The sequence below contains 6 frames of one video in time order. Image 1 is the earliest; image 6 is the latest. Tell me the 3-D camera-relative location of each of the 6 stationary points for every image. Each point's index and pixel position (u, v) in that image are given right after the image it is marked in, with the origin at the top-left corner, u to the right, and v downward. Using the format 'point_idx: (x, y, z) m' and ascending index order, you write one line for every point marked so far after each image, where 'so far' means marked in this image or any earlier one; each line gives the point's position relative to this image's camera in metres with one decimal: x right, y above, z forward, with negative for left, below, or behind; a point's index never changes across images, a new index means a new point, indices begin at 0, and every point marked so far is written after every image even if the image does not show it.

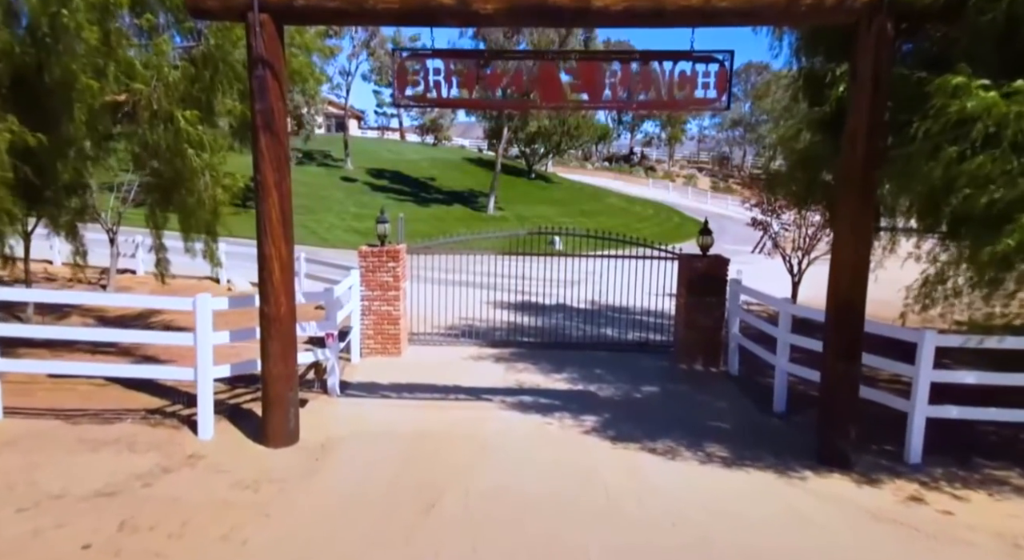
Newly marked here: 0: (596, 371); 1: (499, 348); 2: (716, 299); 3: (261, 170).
0: (+1.2, -1.3, +9.0) m
1: (-0.2, -1.1, +10.1) m
2: (+2.9, -0.3, +9.2) m
3: (-2.3, +1.0, +6.0) m
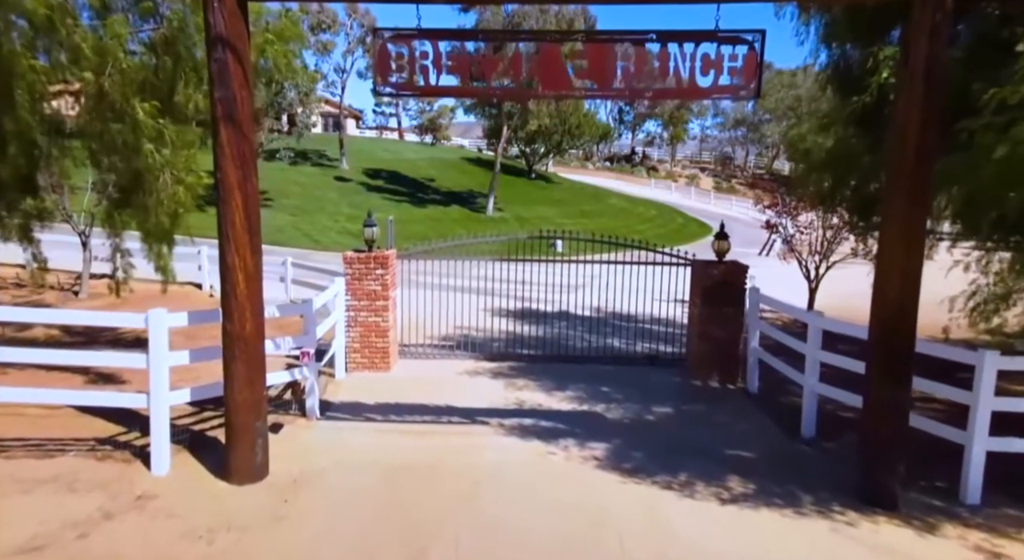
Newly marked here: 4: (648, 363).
0: (+1.1, -1.4, +8.2) m
1: (-0.2, -1.2, +9.4) m
2: (+2.9, -0.4, +8.4) m
3: (-2.3, +0.9, +5.2) m
4: (+1.9, -1.2, +9.3) m
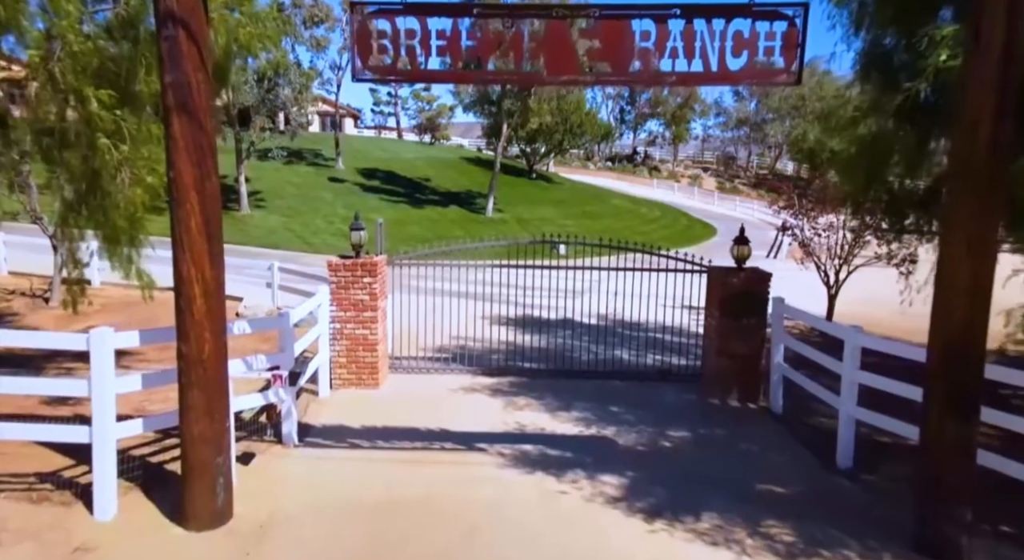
0: (+1.1, -1.5, +7.5) m
1: (-0.2, -1.3, +8.6) m
2: (+2.9, -0.5, +7.7) m
3: (-2.3, +0.8, +4.5) m
4: (+1.9, -1.3, +8.6) m
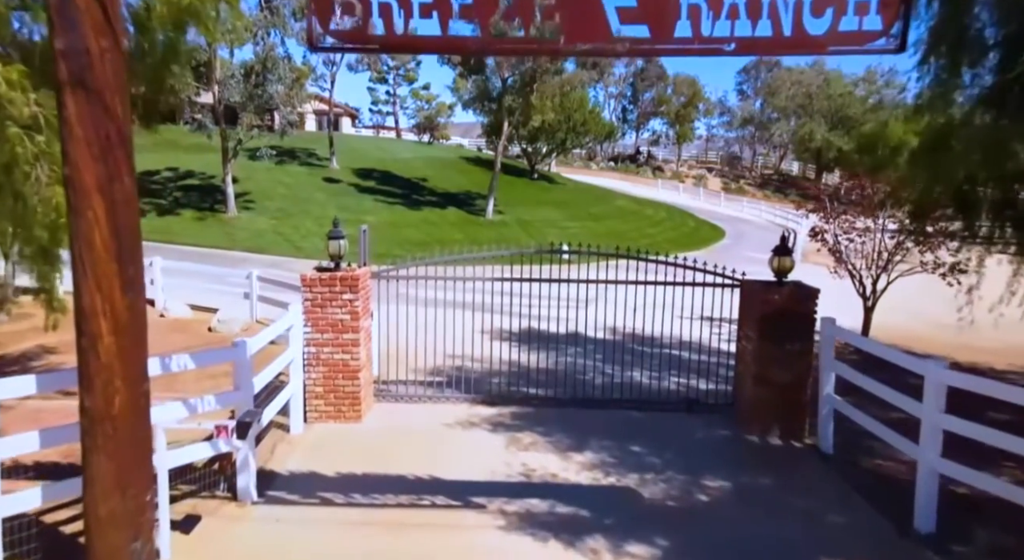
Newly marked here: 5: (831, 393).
0: (+1.2, -1.7, +6.4) m
1: (-0.2, -1.5, +7.5) m
2: (+2.9, -0.7, +6.6) m
3: (-2.3, +0.6, +3.4) m
4: (+2.0, -1.5, +7.5) m
5: (+3.1, -1.1, +6.4) m
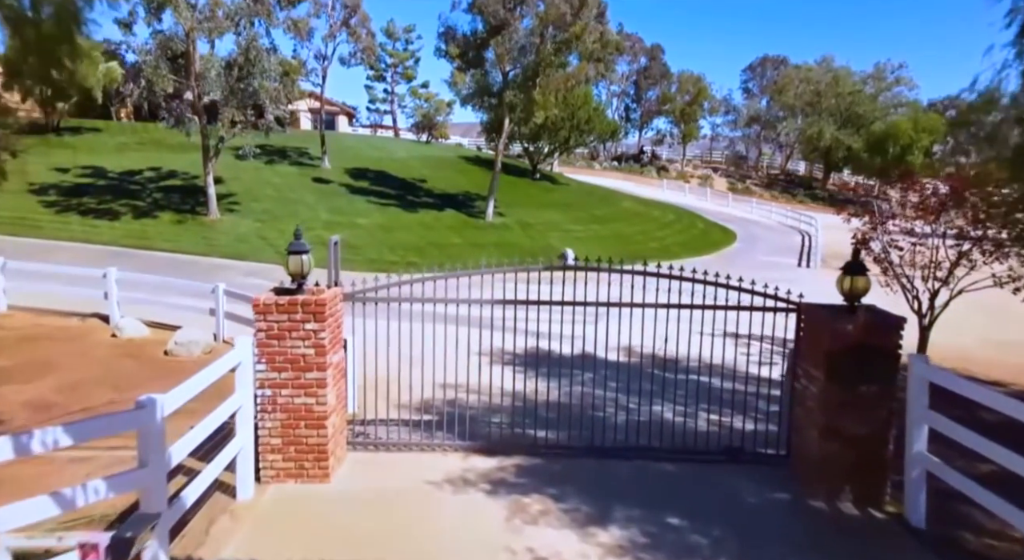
0: (+1.2, -1.9, +5.0) m
1: (-0.1, -1.7, +6.2) m
2: (+2.9, -0.9, +5.2) m
3: (-2.3, +0.4, +2.0) m
4: (+2.0, -1.7, +6.1) m
5: (+3.2, -1.3, +5.0) m
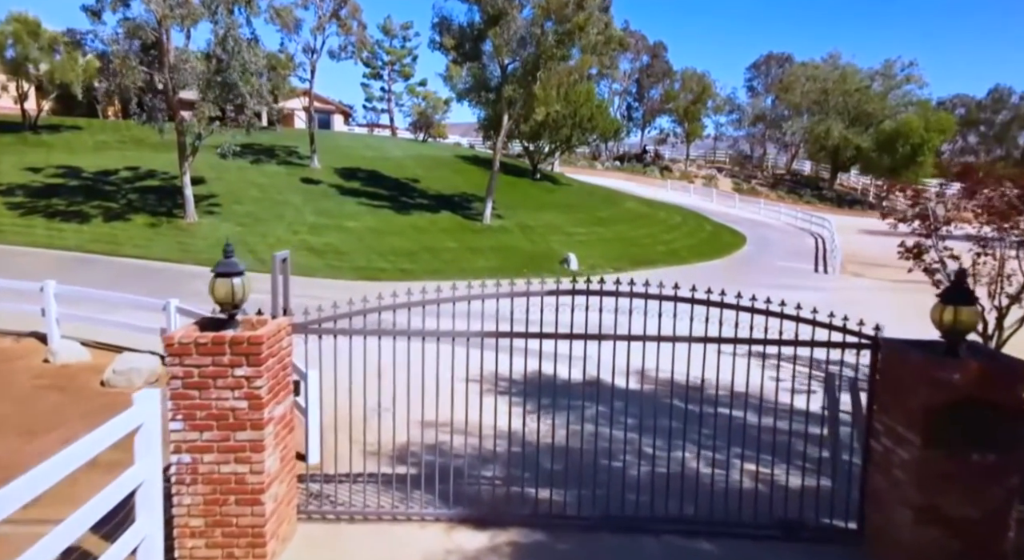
0: (+1.2, -2.1, +3.7) m
1: (-0.2, -1.9, +4.9) m
2: (+2.9, -1.1, +3.9) m
3: (-2.3, +0.2, +0.7) m
4: (+2.0, -1.9, +4.8) m
5: (+3.1, -1.5, +3.7) m
